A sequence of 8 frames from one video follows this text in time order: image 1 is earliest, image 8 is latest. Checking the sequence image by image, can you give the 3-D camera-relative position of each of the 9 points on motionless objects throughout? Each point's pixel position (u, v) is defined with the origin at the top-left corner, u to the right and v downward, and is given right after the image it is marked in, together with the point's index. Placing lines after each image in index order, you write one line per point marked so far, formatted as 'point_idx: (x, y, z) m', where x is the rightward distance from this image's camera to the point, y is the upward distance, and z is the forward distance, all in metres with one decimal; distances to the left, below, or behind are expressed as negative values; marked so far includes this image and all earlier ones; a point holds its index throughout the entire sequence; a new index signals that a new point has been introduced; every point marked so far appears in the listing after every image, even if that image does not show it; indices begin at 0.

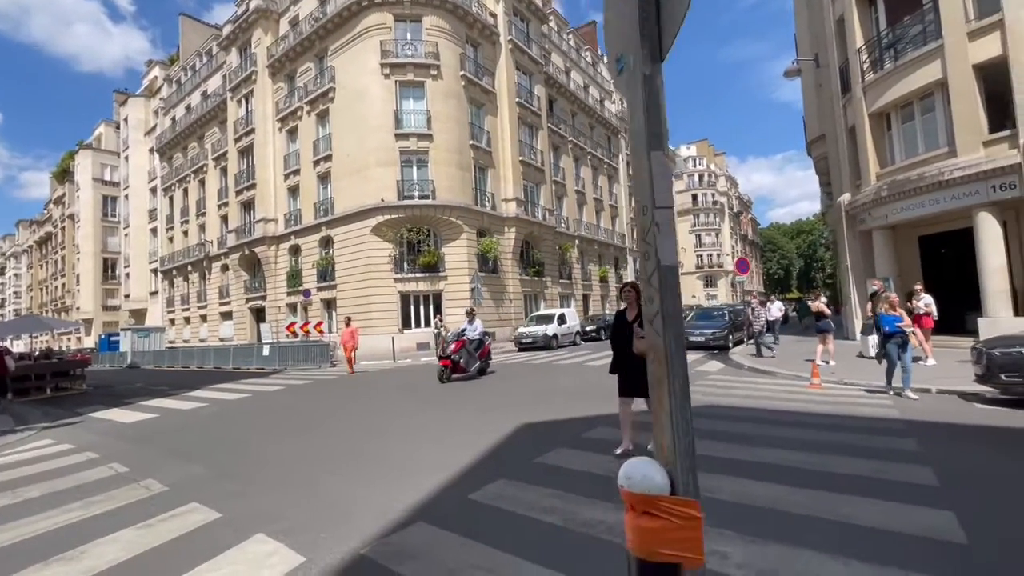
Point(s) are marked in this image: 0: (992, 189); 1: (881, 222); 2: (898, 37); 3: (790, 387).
0: (+10.5, +2.2, +13.0) m
1: (+9.9, +1.8, +15.5) m
2: (+9.9, +6.4, +15.1) m
3: (+5.5, -1.9, +11.5) m
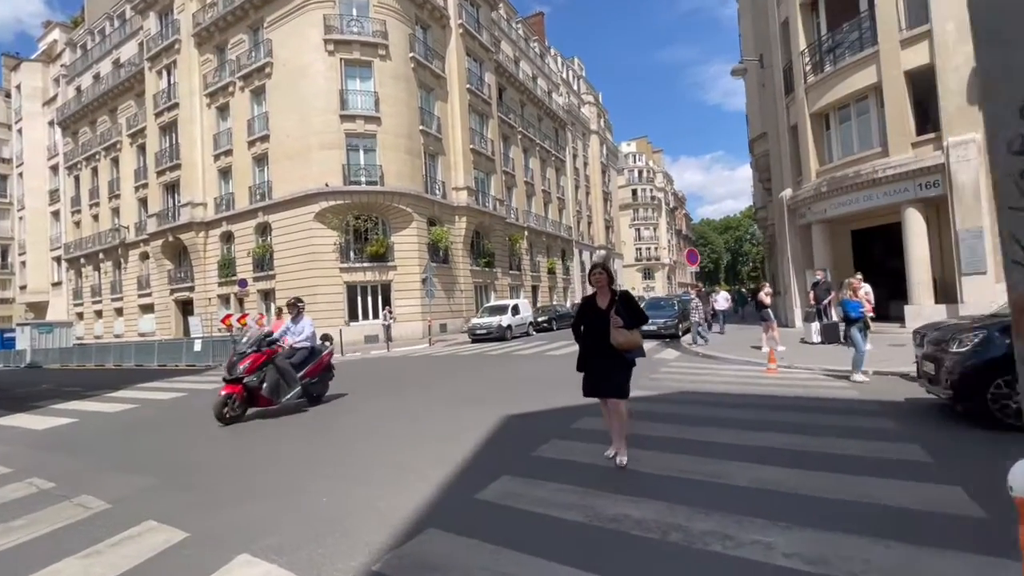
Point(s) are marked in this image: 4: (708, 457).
0: (+9.7, +2.4, +13.8) m
1: (+8.7, +2.1, +16.3) m
2: (+8.9, +6.7, +15.8) m
3: (+4.9, -1.7, +11.8) m
4: (+1.9, -1.6, +5.7) m
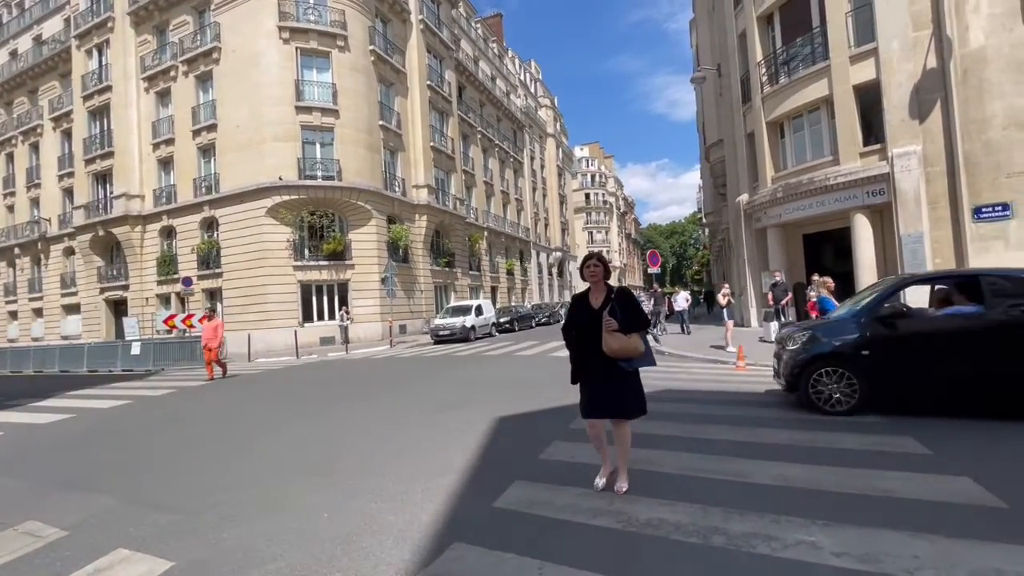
0: (+9.0, +2.4, +14.6) m
1: (+7.8, +2.0, +16.9) m
2: (+8.0, +6.6, +16.5) m
3: (+4.4, -1.7, +12.1) m
4: (+2.0, -1.6, +5.6) m
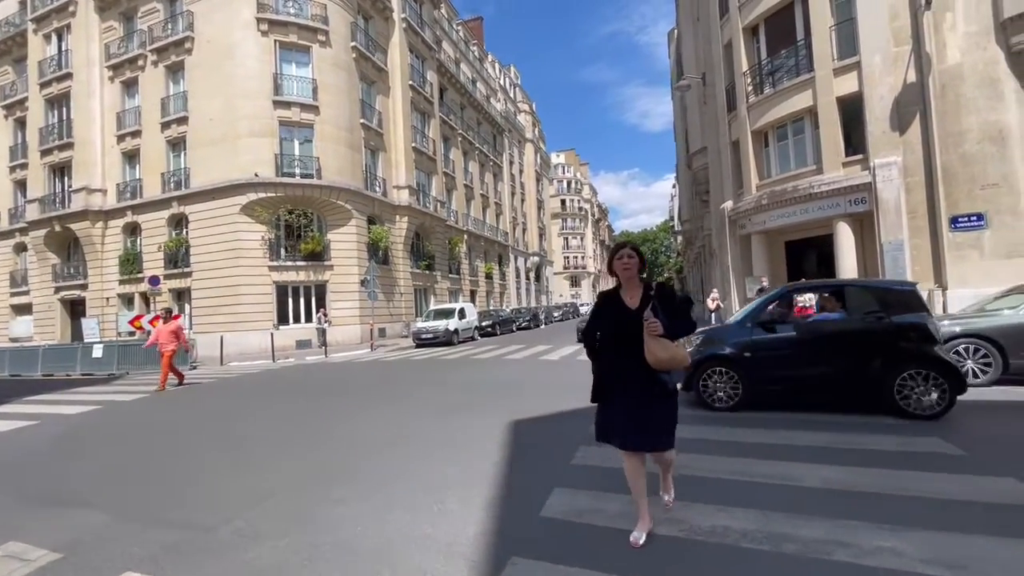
0: (+8.7, +2.2, +14.9) m
1: (+7.4, +1.8, +17.1) m
2: (+7.7, +6.4, +16.8) m
3: (+4.2, -1.8, +12.1) m
4: (+2.3, -1.6, +5.5) m
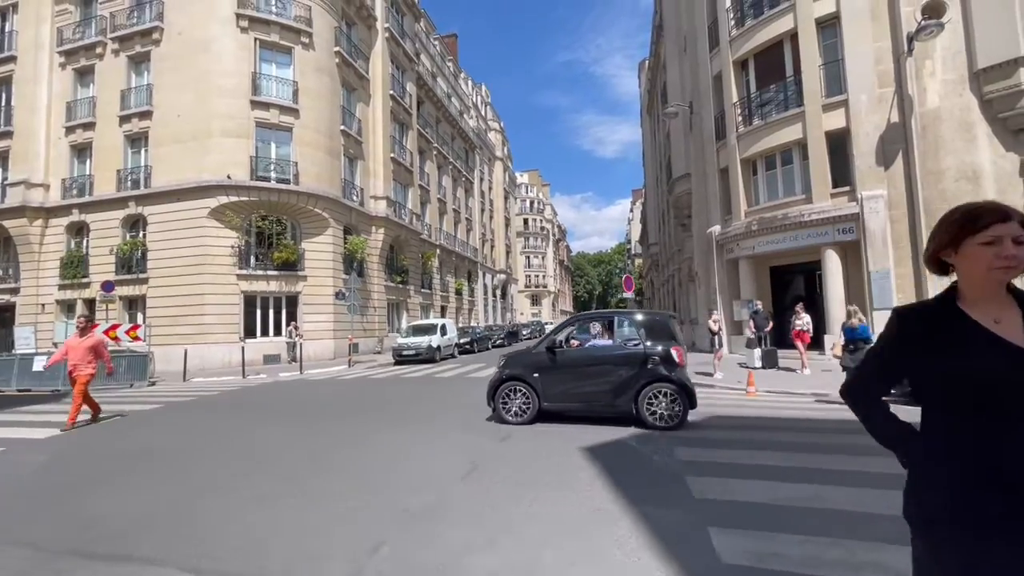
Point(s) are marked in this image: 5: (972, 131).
0: (+8.7, +1.5, +15.5) m
1: (+7.1, +1.1, +17.5) m
2: (+7.6, +5.7, +17.4) m
3: (+4.5, -2.3, +12.0) m
4: (+3.2, -1.8, +5.3) m
5: (+11.4, +3.9, +14.4) m
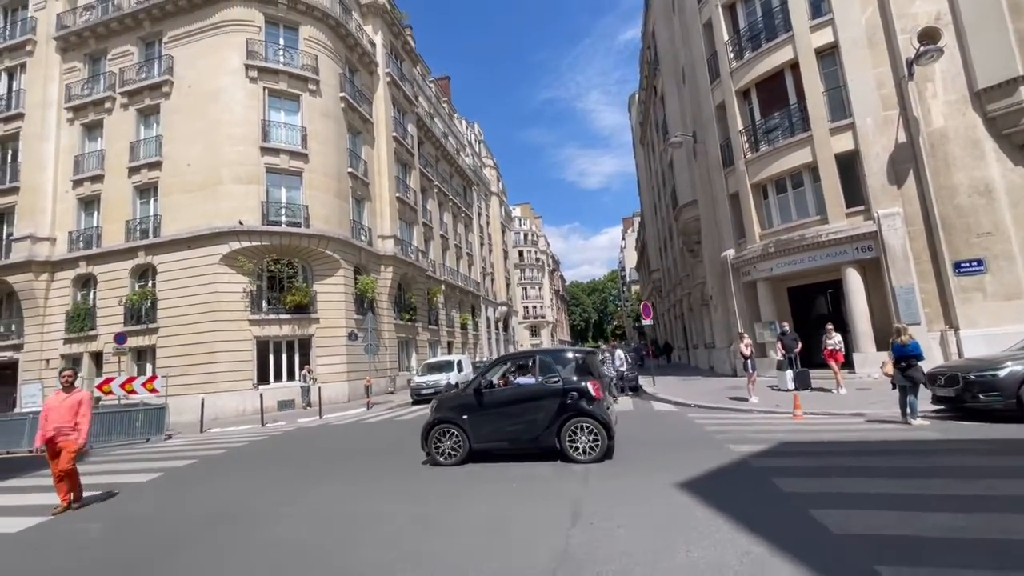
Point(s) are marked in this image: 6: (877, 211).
0: (+9.3, +1.0, +15.6) m
1: (+7.7, +0.4, +17.6) m
2: (+7.9, +5.0, +17.7) m
3: (+5.3, -2.8, +11.9) m
4: (+4.3, -2.0, +5.1) m
5: (+12.0, +3.6, +14.7) m
6: (+9.7, +2.1, +15.4) m
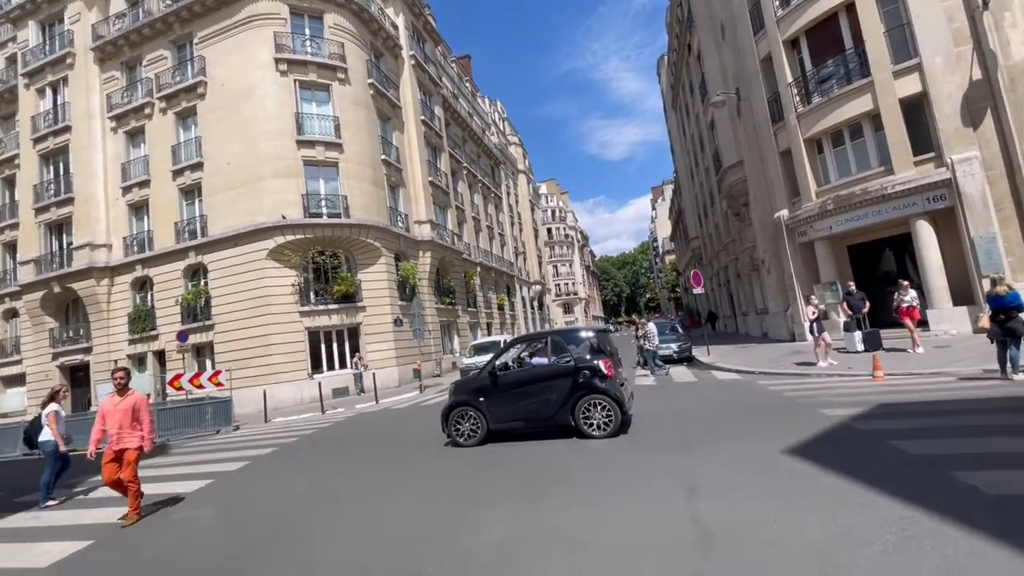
0: (+10.6, +2.2, +14.8) m
1: (+9.1, +1.6, +16.8) m
2: (+9.1, +6.2, +16.8) m
3: (+6.7, -1.9, +11.3) m
4: (+5.2, -1.4, +4.6) m
5: (+13.0, +4.9, +13.6) m
6: (+10.9, +3.3, +14.4) m
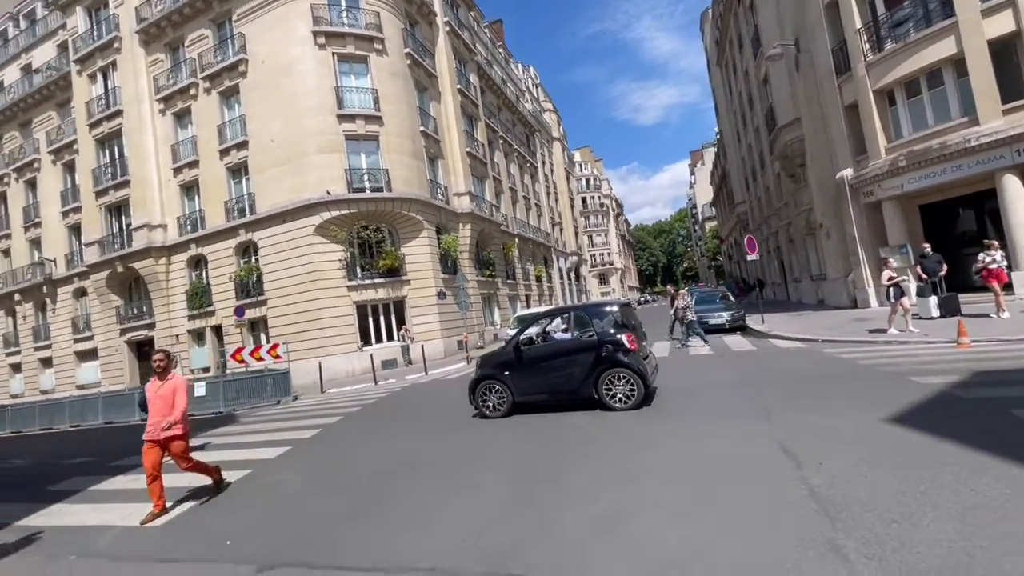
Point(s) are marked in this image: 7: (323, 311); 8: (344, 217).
0: (+11.9, +3.2, +13.6) m
1: (+10.5, +2.6, +15.8) m
2: (+10.3, +7.2, +15.5) m
3: (+7.8, -1.2, +10.6) m
4: (+6.0, -1.1, +4.0) m
5: (+14.1, +5.9, +12.2) m
6: (+12.1, +4.2, +13.2) m
7: (-5.5, -0.8, +17.3) m
8: (-5.1, +2.2, +17.8) m
